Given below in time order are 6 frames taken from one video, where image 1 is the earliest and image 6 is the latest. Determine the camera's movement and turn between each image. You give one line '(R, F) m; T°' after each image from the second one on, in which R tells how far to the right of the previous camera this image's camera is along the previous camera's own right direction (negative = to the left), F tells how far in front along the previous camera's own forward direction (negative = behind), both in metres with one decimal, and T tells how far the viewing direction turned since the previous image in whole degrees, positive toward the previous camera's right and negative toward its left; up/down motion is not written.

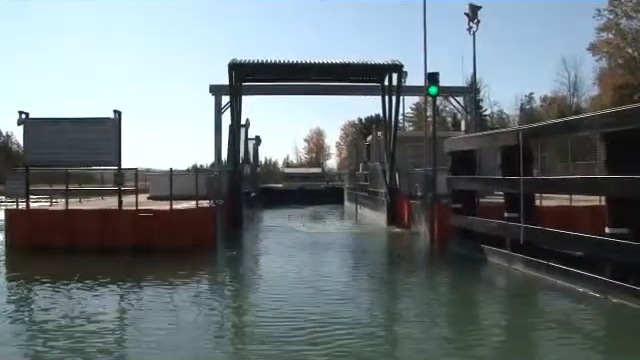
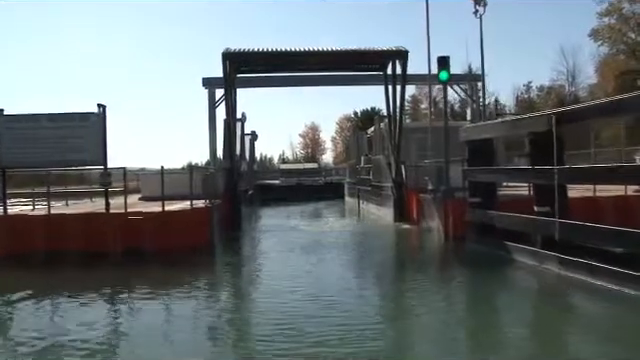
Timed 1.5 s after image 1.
(-0.2, +1.3) m; 0°
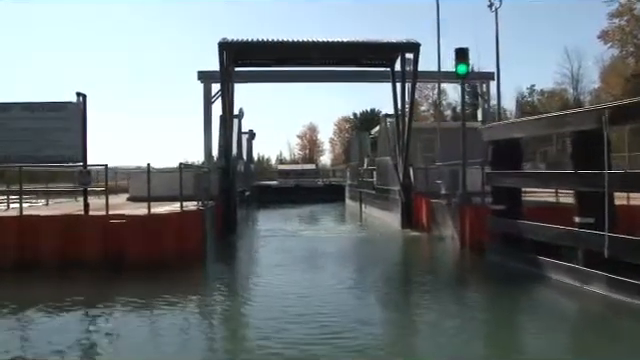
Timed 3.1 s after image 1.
(-0.1, +1.6) m; 0°
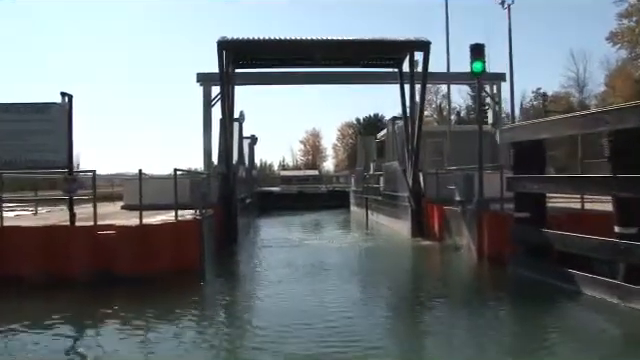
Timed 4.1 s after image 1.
(-0.1, +1.1) m; 0°
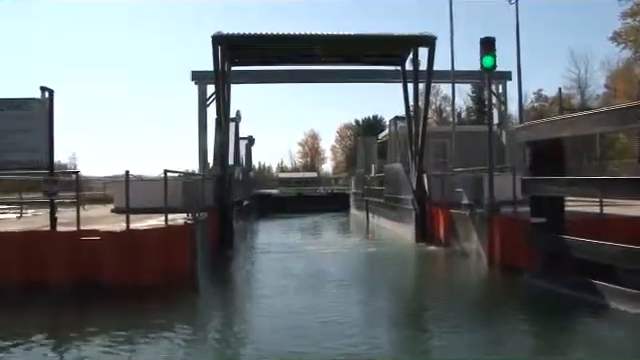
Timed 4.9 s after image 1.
(0.0, +0.9) m; 0°
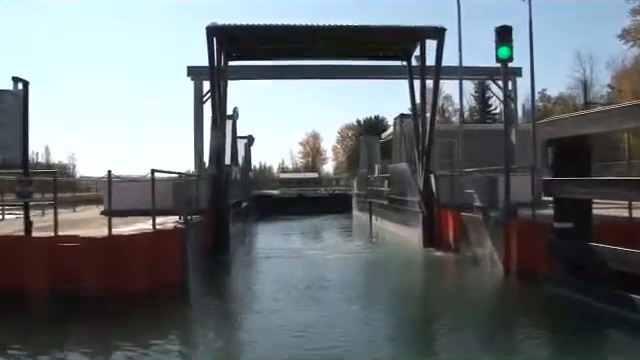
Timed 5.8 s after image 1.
(0.0, +1.0) m; 0°
